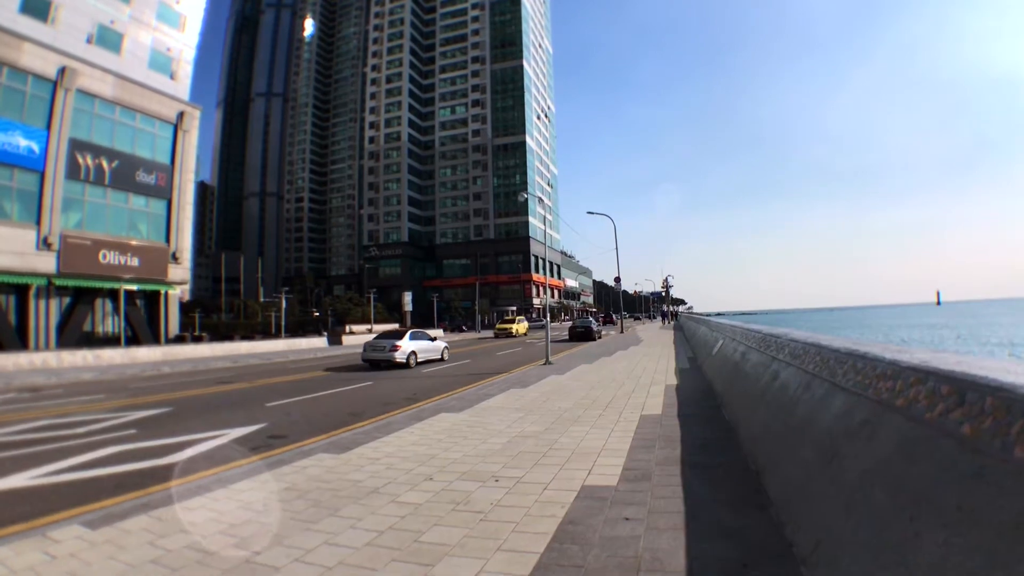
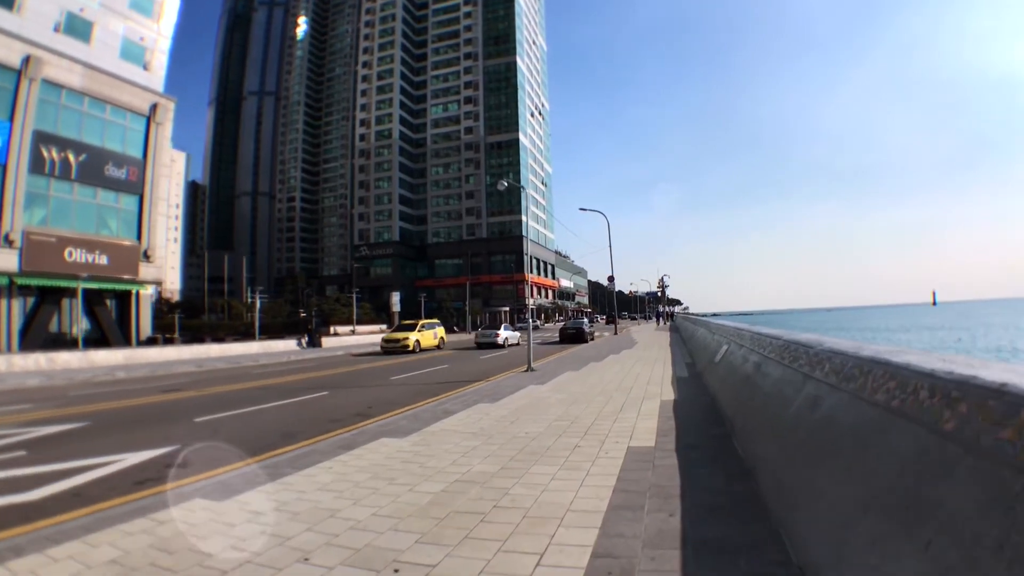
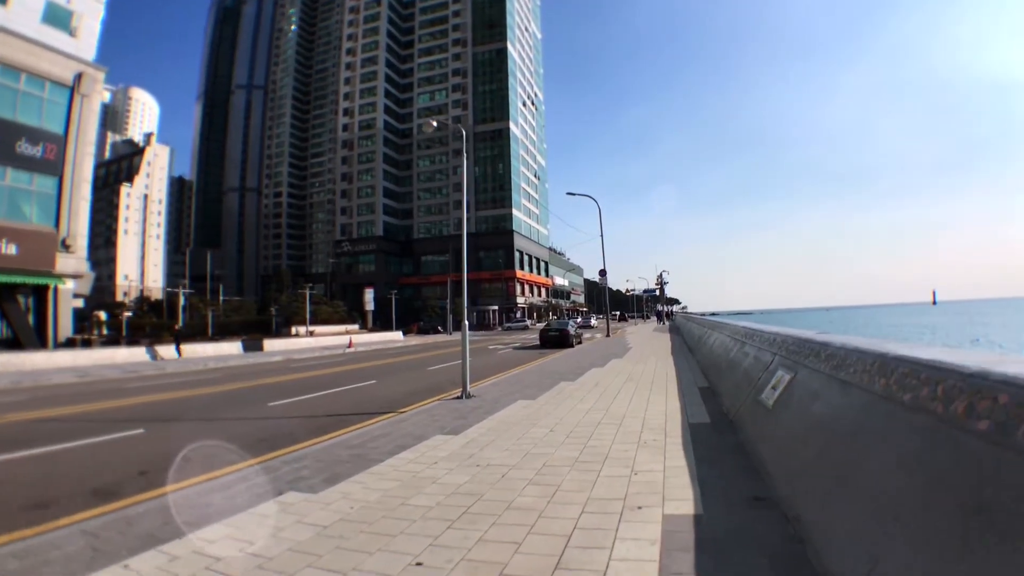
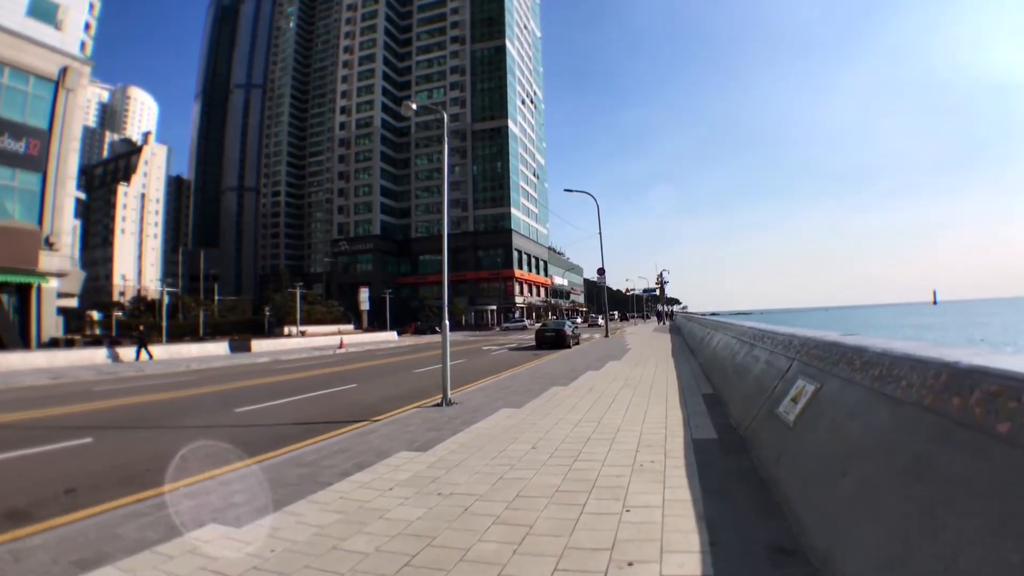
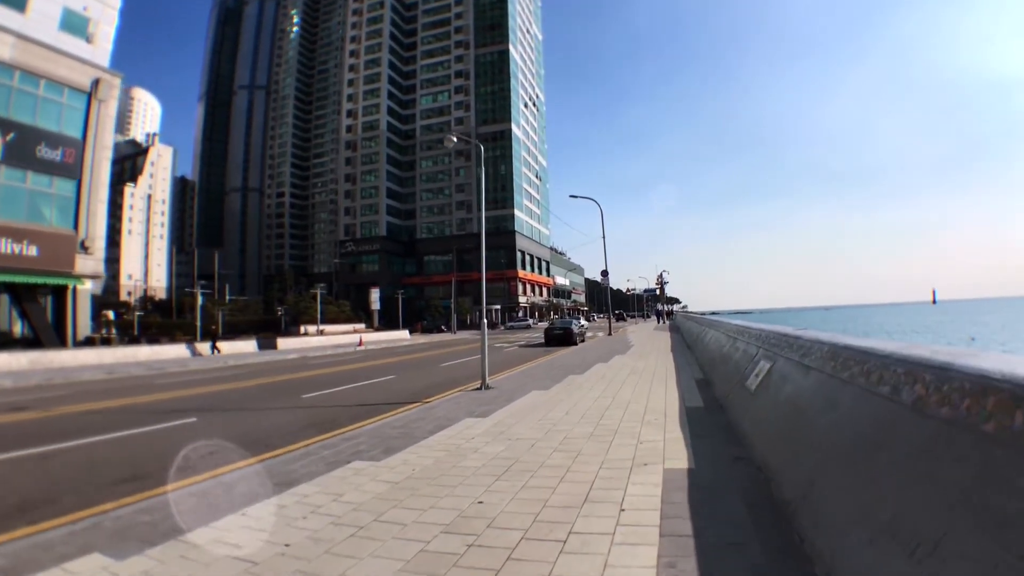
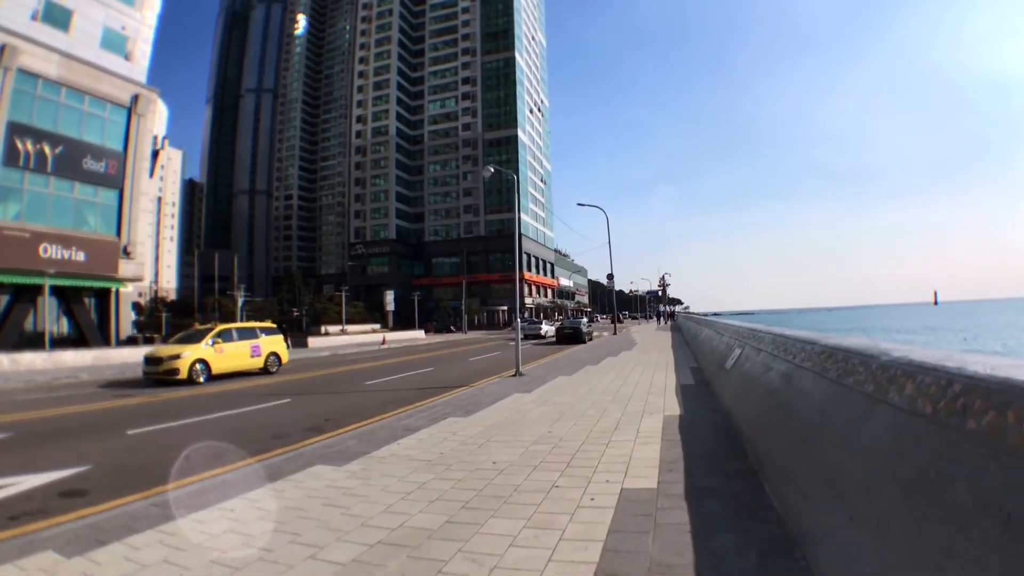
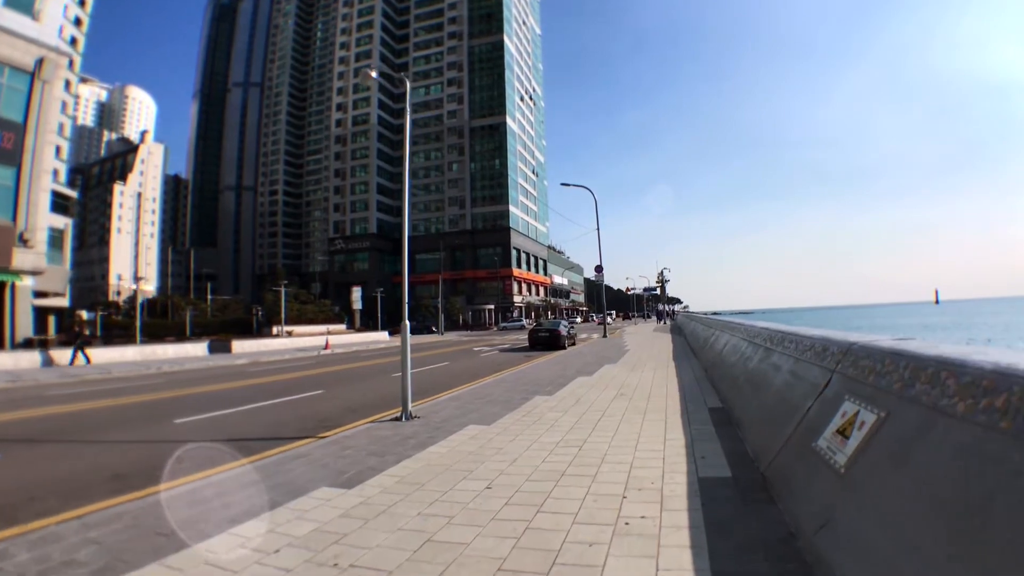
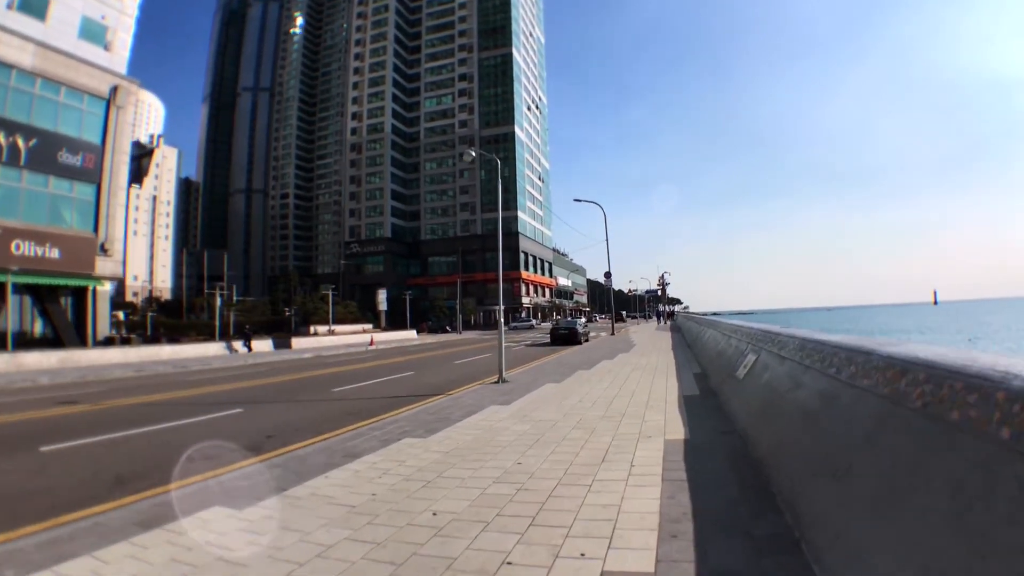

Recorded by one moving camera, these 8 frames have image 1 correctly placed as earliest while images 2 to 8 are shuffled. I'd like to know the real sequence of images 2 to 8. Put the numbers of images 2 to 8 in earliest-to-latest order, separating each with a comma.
2, 6, 8, 5, 3, 4, 7
